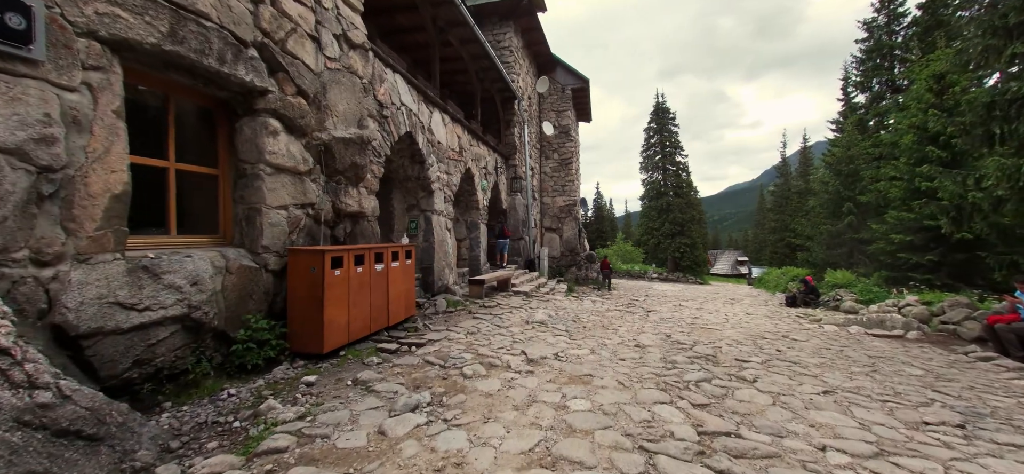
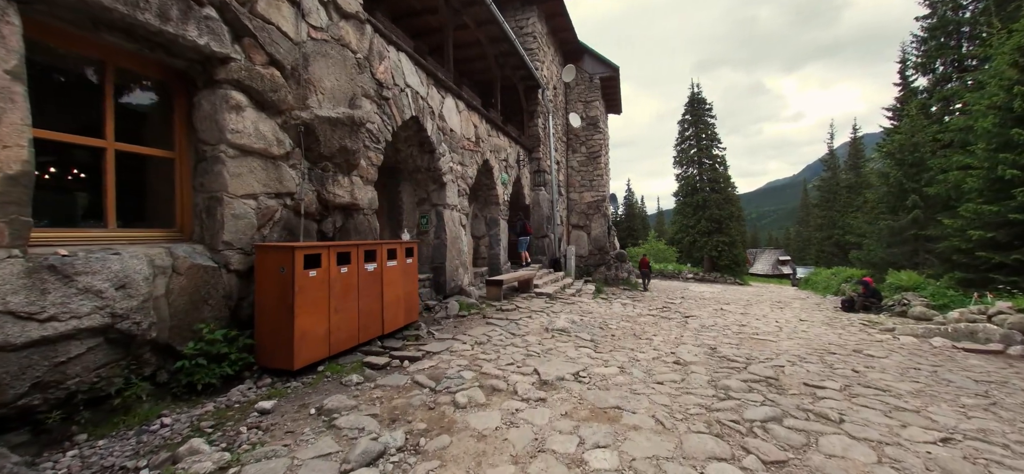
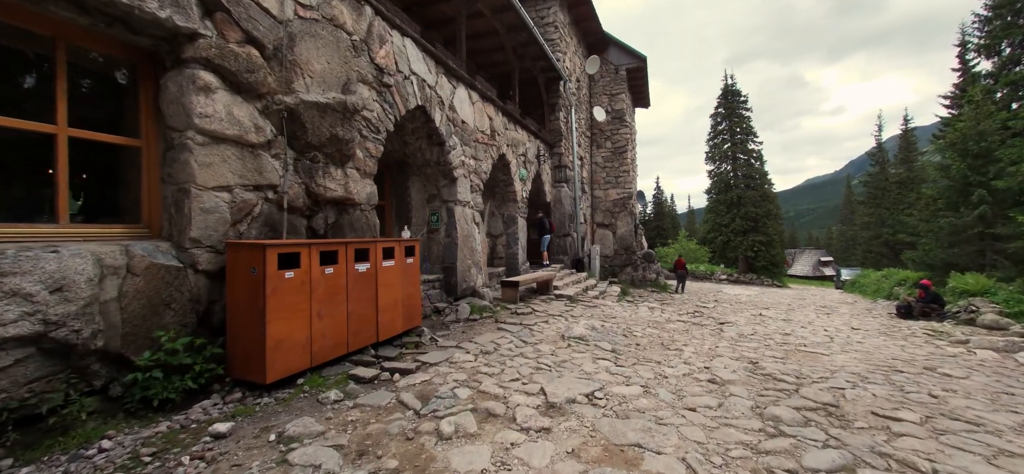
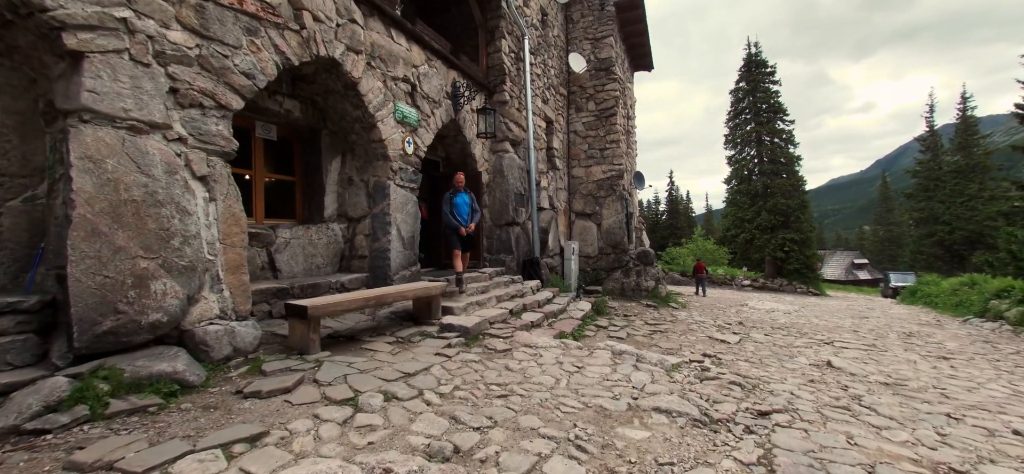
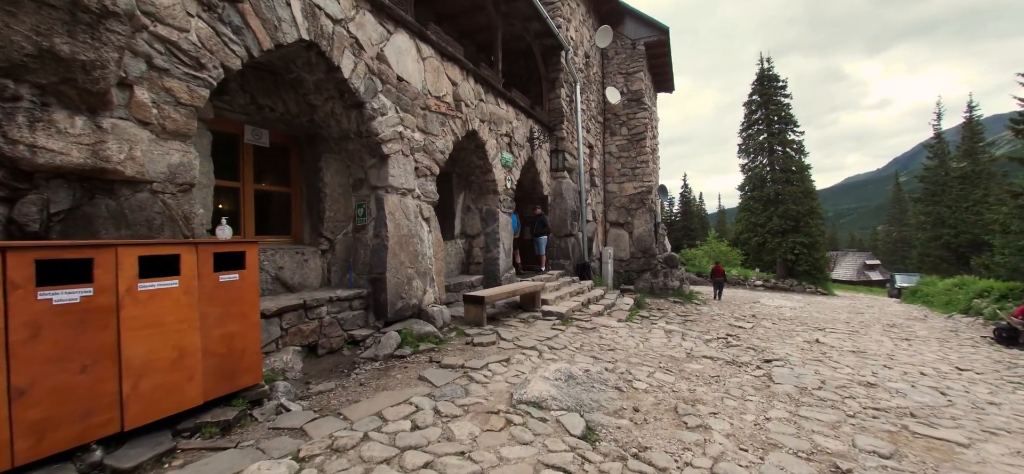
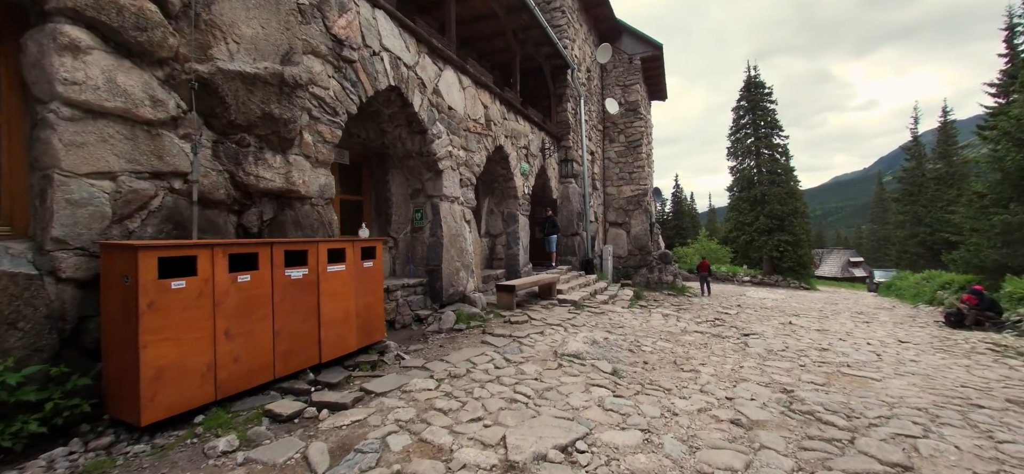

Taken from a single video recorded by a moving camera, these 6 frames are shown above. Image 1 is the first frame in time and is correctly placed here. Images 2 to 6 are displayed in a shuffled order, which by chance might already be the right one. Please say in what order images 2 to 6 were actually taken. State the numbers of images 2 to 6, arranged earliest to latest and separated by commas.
2, 3, 6, 5, 4
